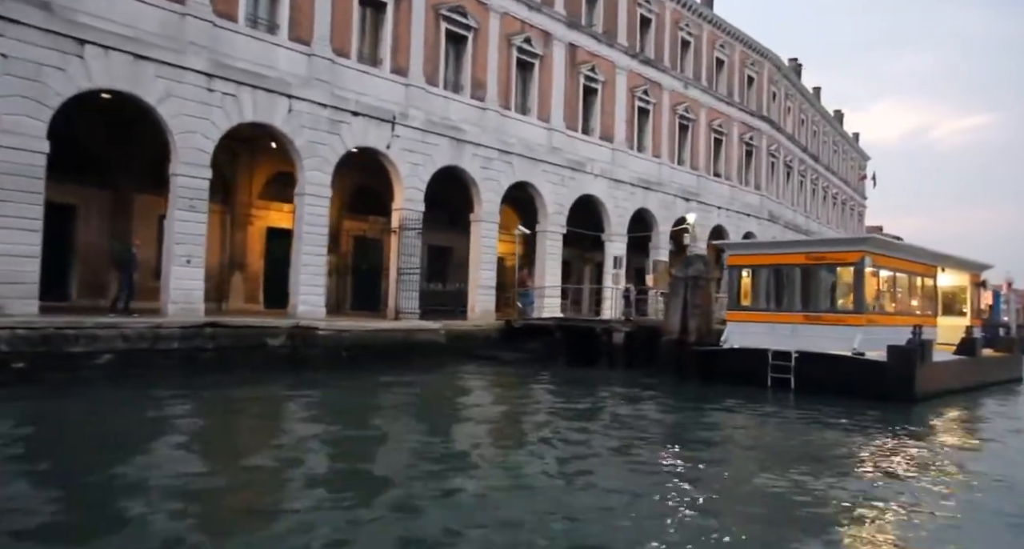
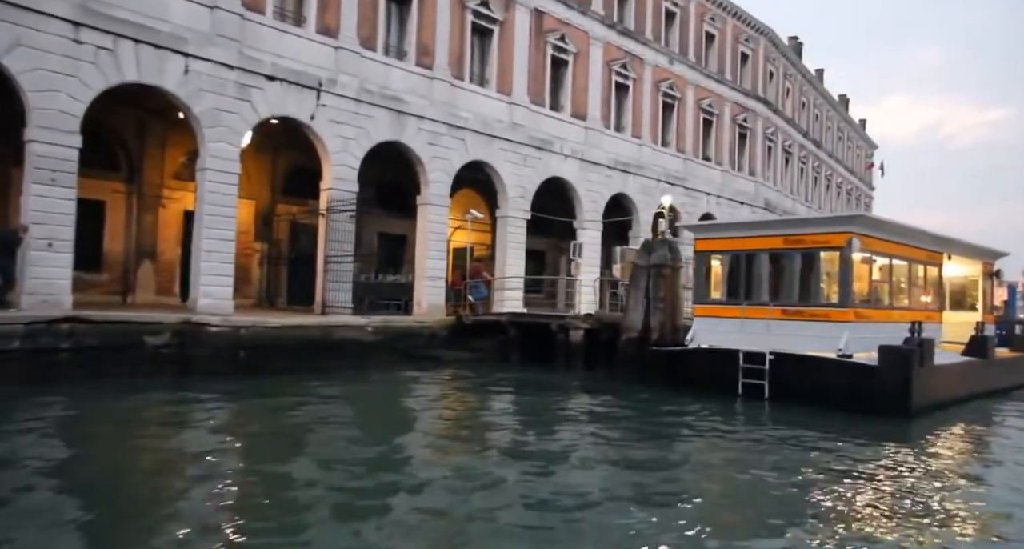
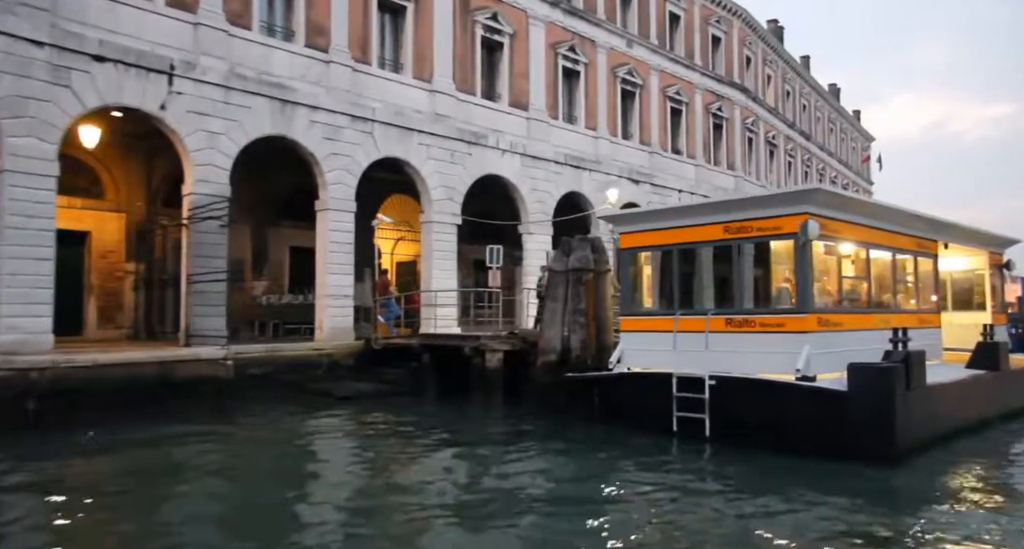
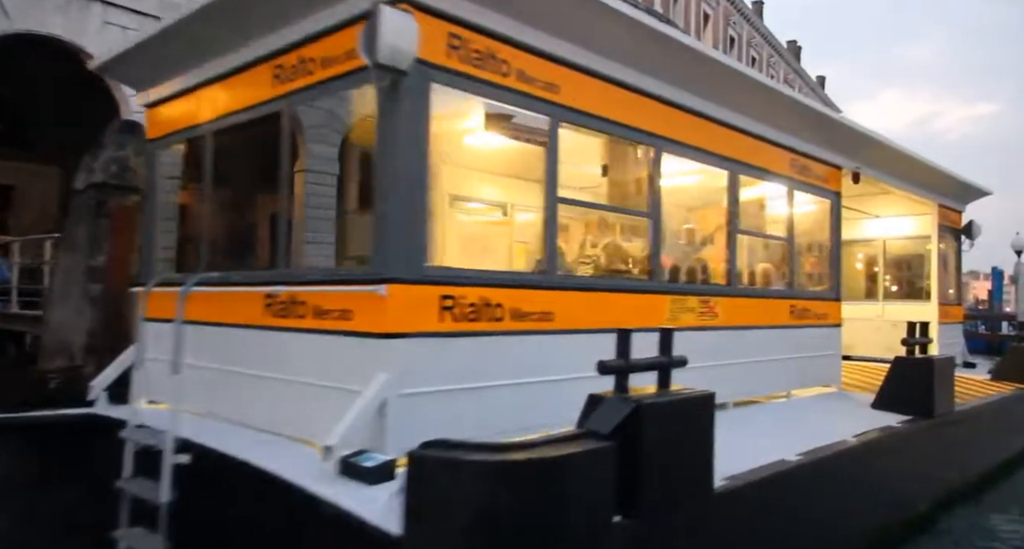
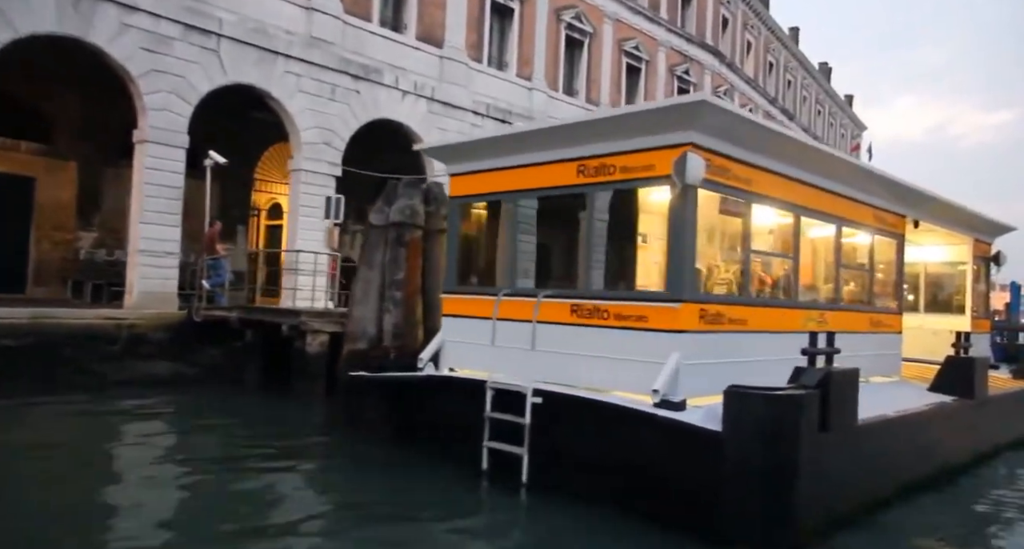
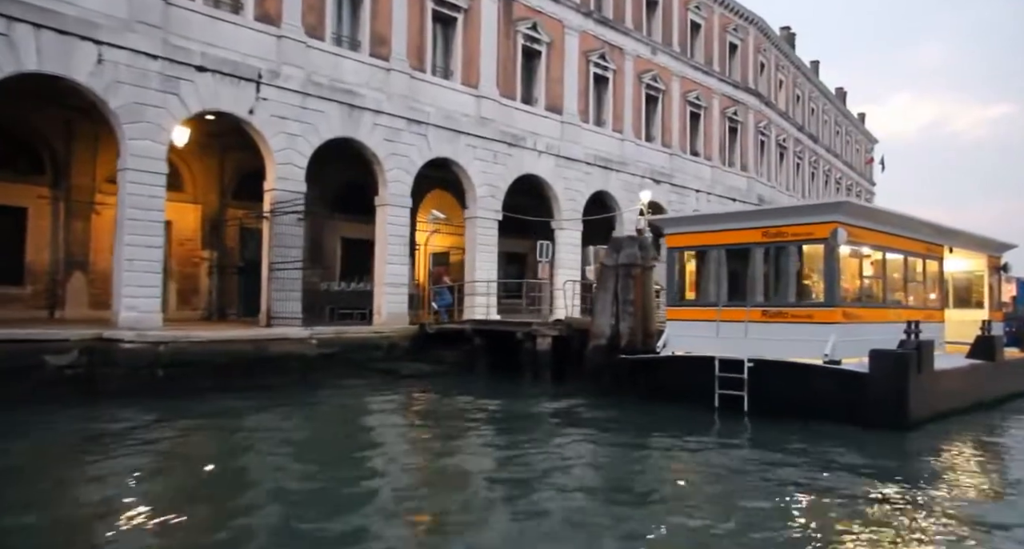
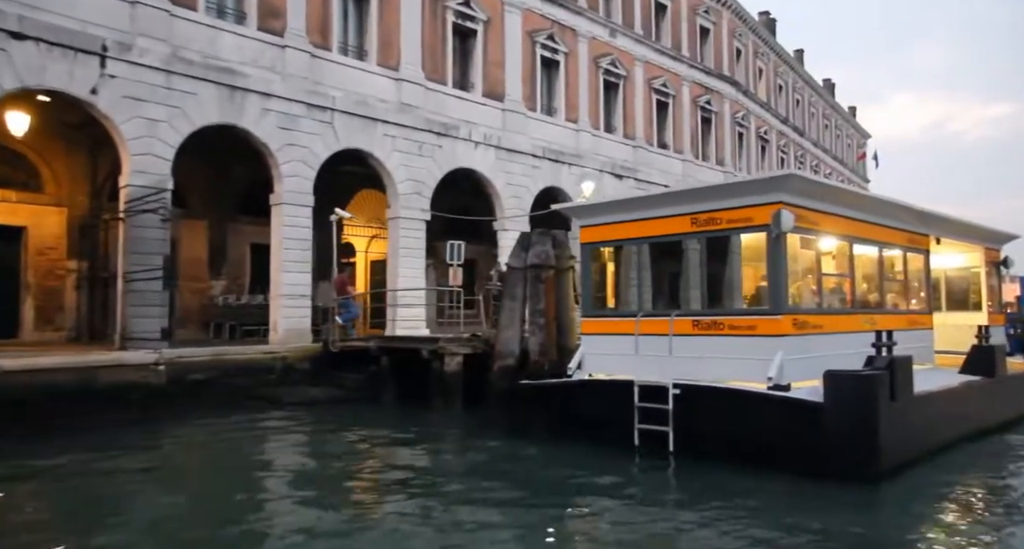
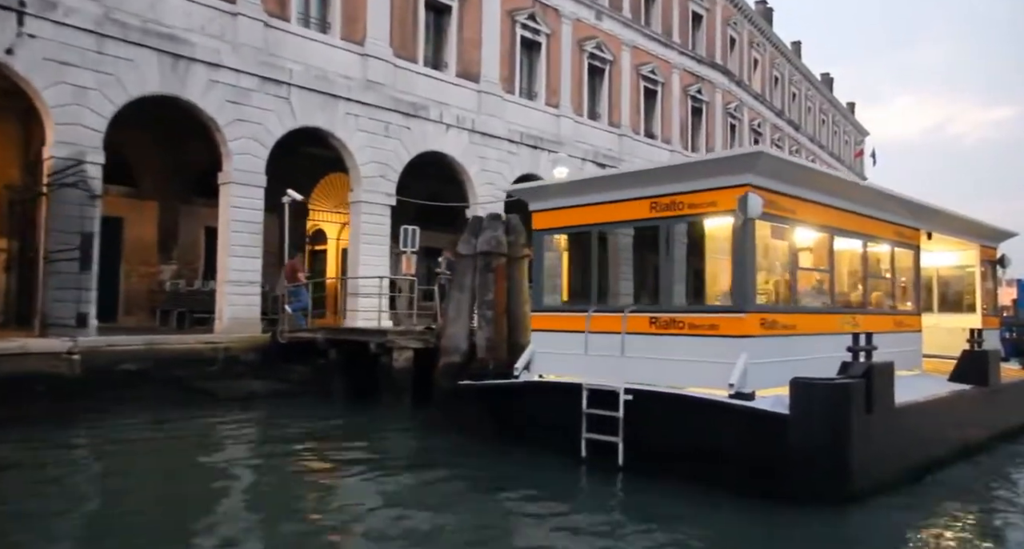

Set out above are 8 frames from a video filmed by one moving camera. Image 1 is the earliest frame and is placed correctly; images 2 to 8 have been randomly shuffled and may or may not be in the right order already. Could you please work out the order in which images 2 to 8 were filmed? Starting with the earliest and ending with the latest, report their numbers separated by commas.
2, 6, 3, 7, 8, 5, 4
